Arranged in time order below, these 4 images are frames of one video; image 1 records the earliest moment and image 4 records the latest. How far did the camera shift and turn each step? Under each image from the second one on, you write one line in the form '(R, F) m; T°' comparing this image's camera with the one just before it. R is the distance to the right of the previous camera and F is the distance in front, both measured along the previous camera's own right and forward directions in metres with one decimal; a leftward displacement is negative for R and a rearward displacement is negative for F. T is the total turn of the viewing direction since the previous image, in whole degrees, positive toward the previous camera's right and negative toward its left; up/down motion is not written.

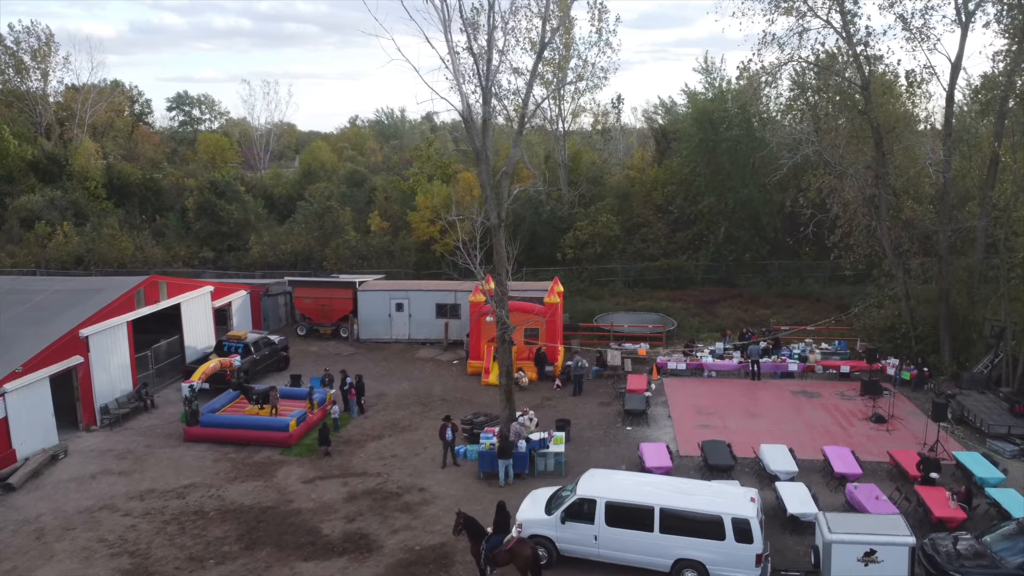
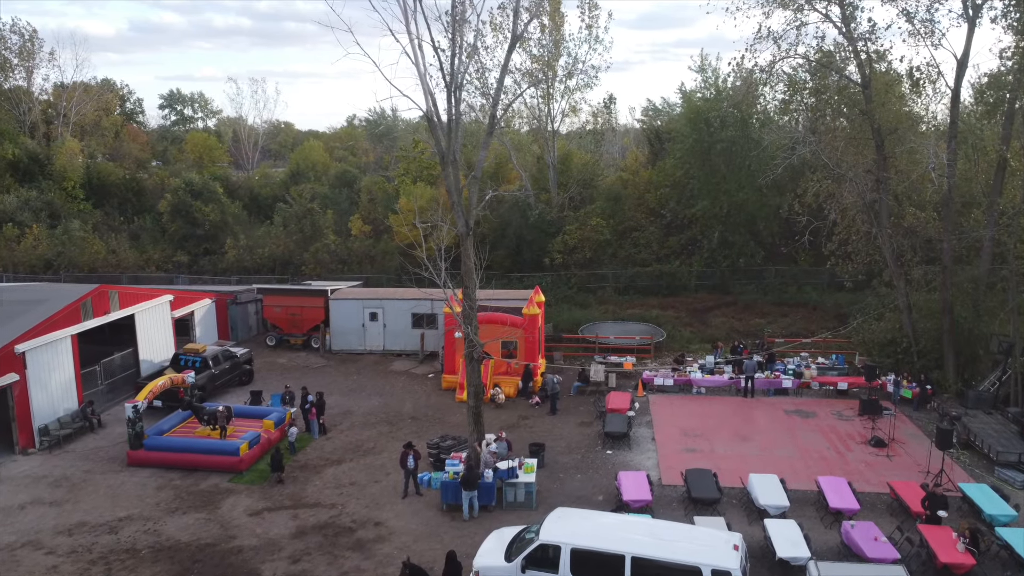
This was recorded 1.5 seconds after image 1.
(+0.7, +1.3) m; 0°
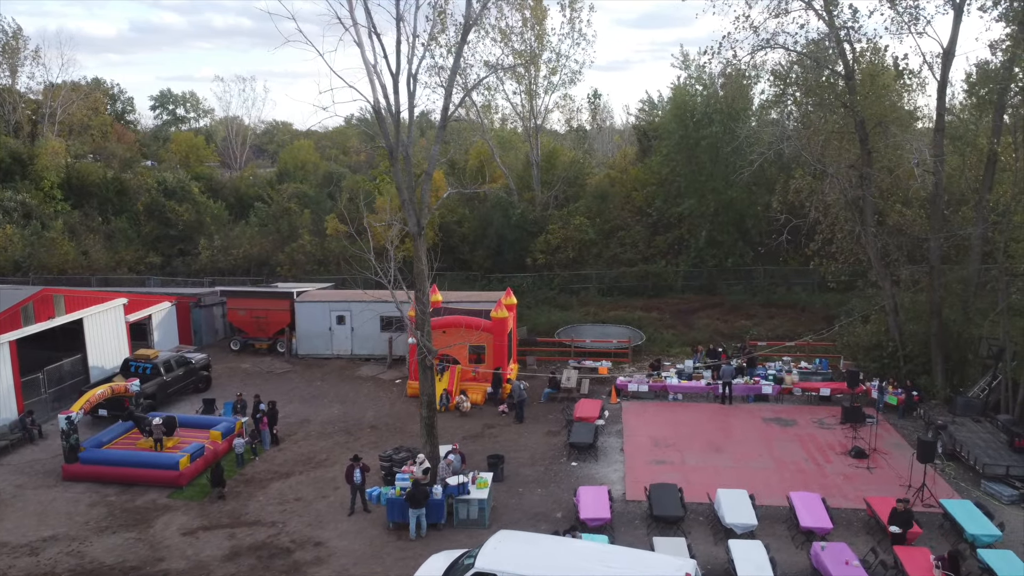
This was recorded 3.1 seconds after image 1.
(+1.0, +0.9) m; 0°
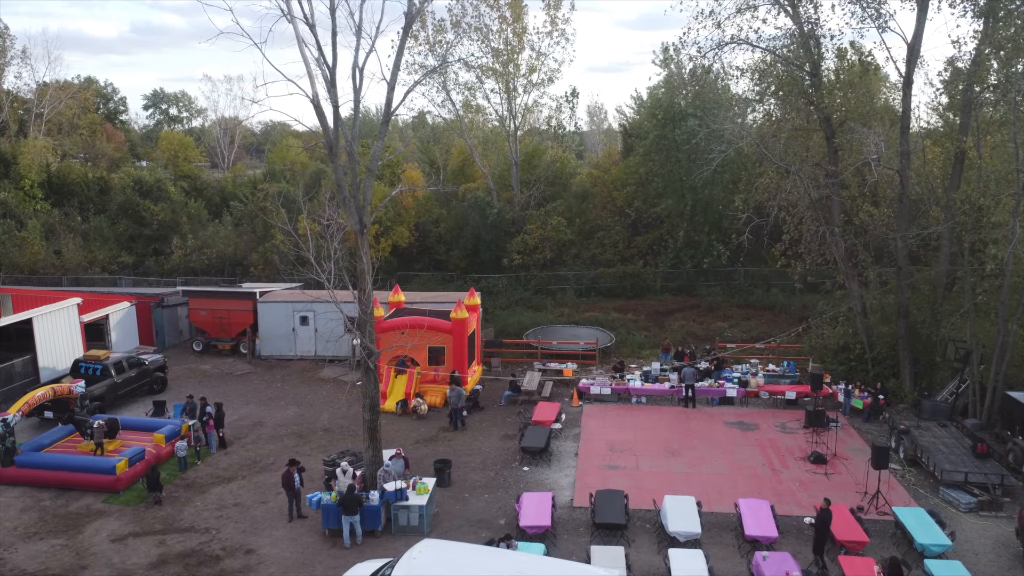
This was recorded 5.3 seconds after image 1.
(+1.2, +0.4) m; 0°
